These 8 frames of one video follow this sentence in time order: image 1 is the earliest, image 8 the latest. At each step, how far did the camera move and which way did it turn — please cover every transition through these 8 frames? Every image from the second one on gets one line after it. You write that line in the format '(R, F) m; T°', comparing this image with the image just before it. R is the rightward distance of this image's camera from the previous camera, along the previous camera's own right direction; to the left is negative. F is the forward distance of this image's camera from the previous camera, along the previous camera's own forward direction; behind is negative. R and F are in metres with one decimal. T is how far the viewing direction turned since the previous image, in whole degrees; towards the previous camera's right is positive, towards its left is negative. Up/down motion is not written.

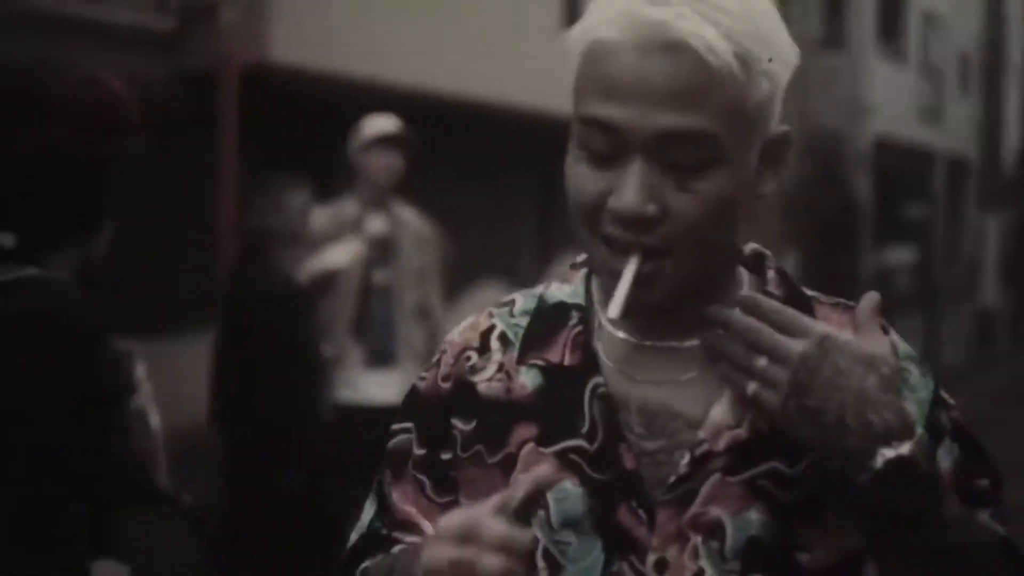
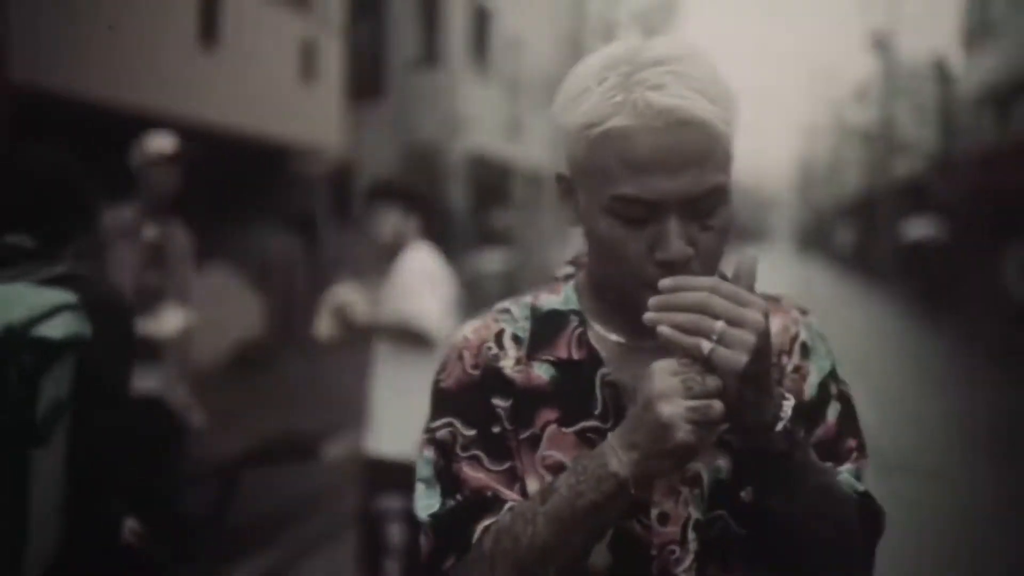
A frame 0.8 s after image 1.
(-0.1, -0.1) m; +3°
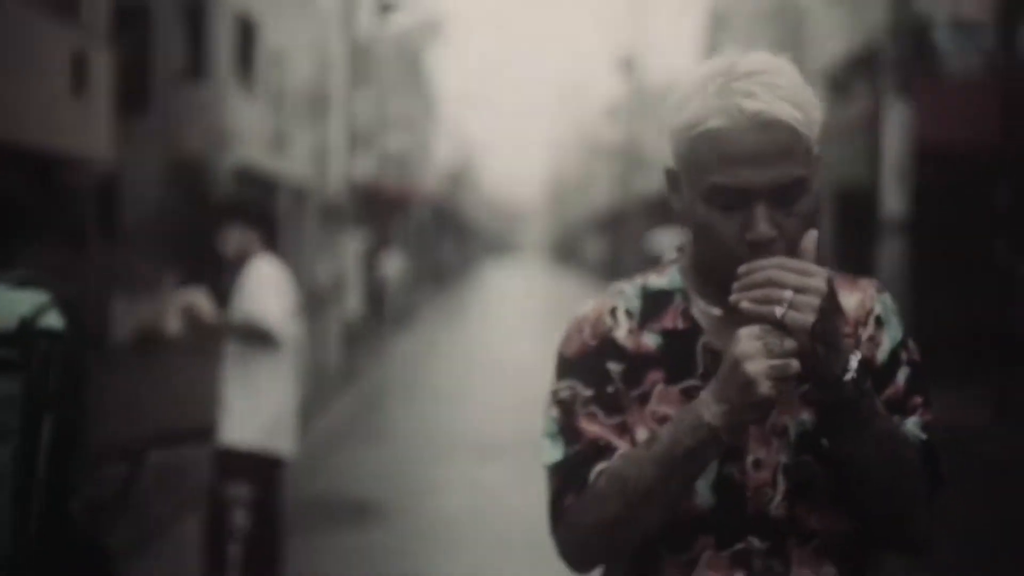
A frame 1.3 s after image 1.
(-0.4, -0.2) m; +12°
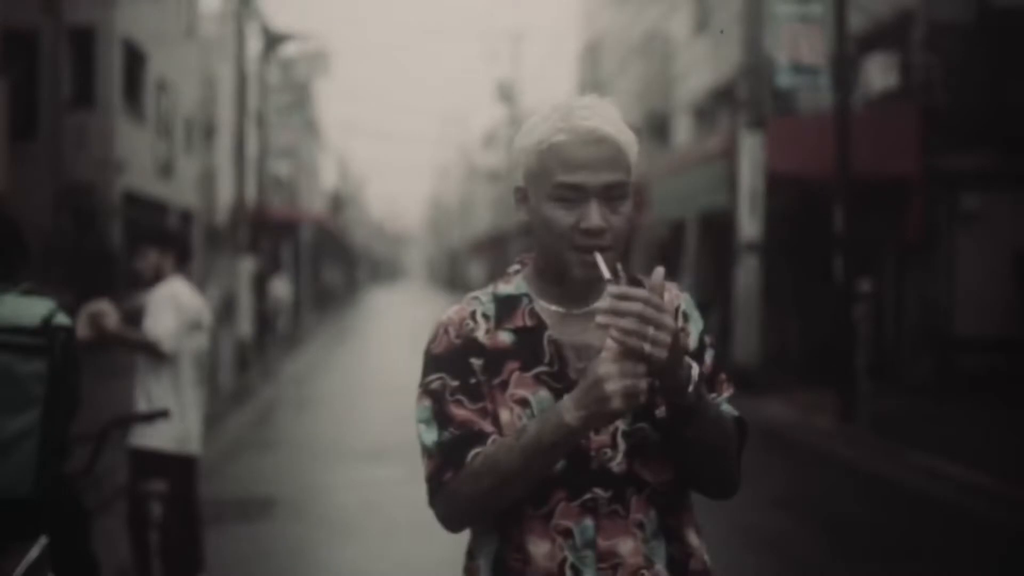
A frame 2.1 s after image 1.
(0.0, -0.7) m; +6°
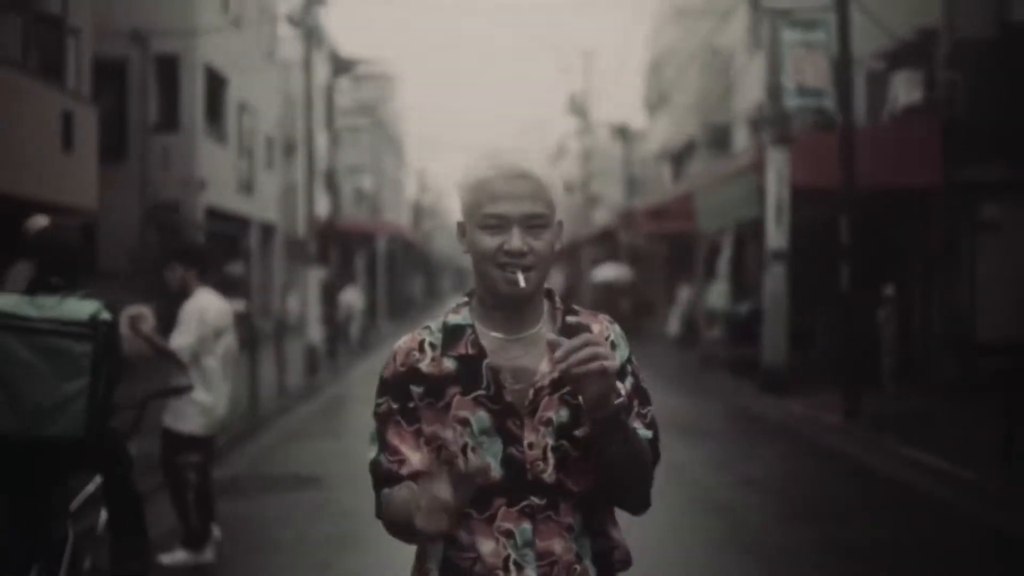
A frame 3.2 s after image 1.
(+0.5, -0.9) m; -4°
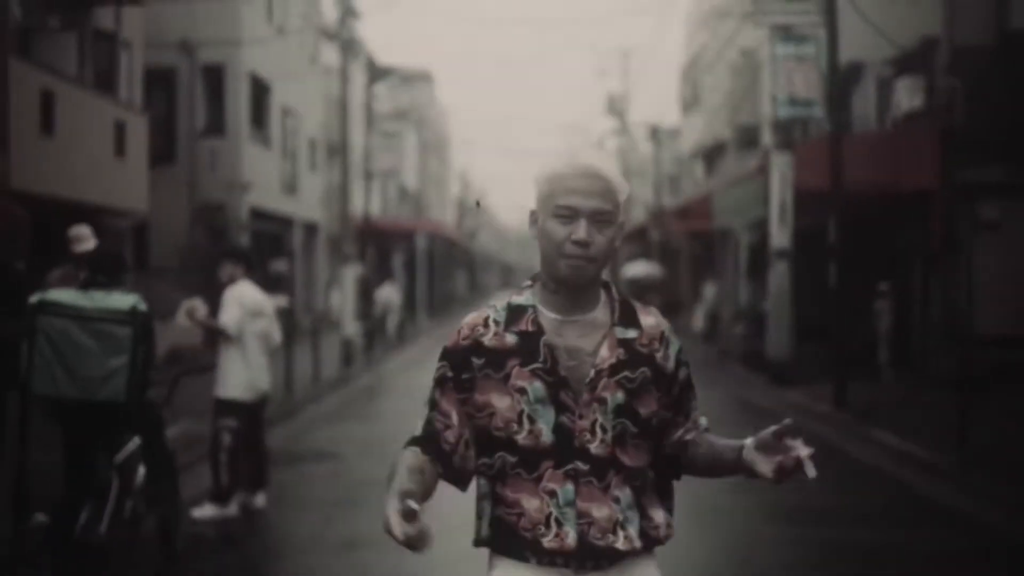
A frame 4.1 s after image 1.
(+0.3, -0.8) m; -2°
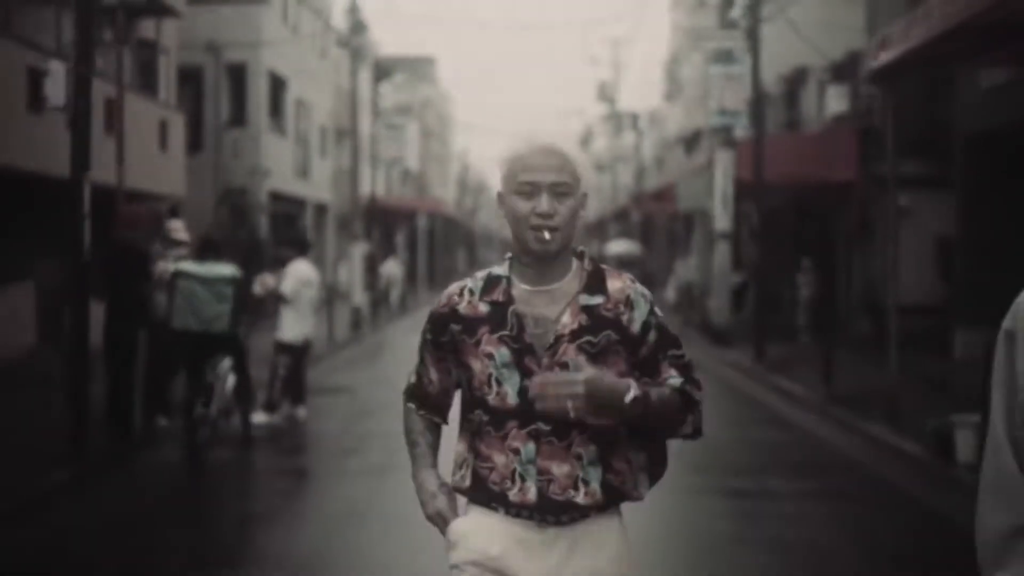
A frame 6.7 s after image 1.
(+0.2, -2.3) m; 0°
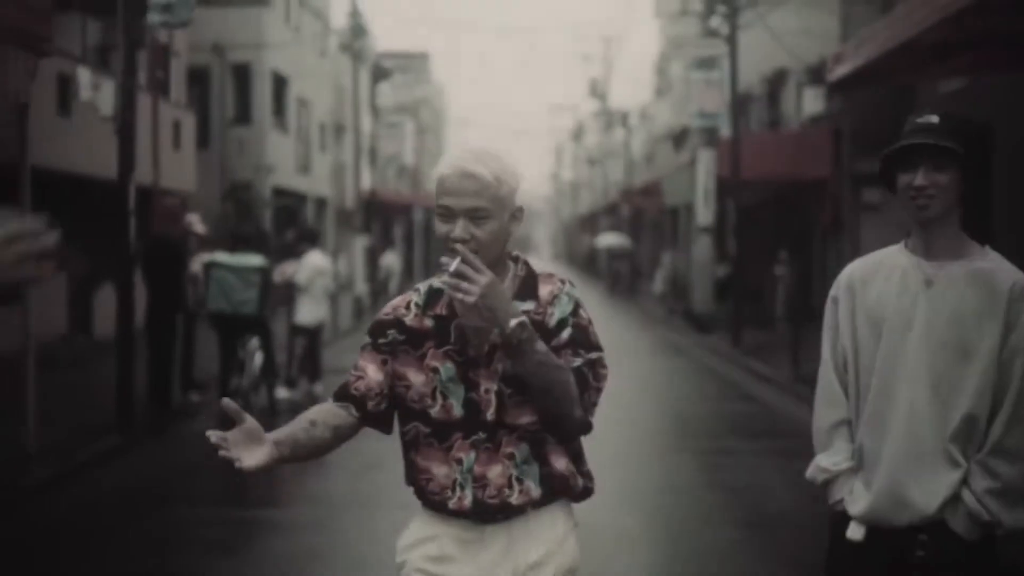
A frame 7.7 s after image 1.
(0.0, -0.9) m; 0°
